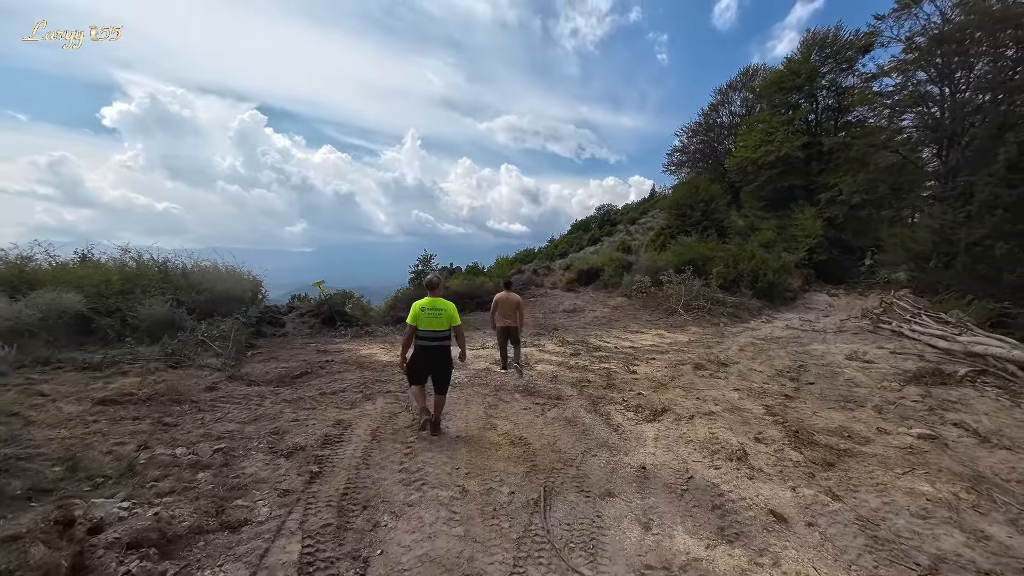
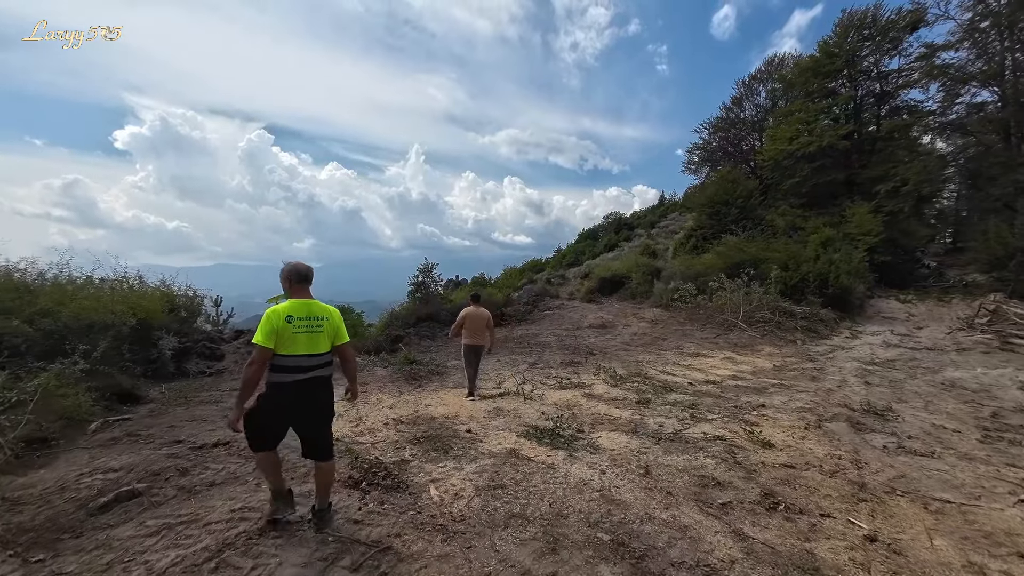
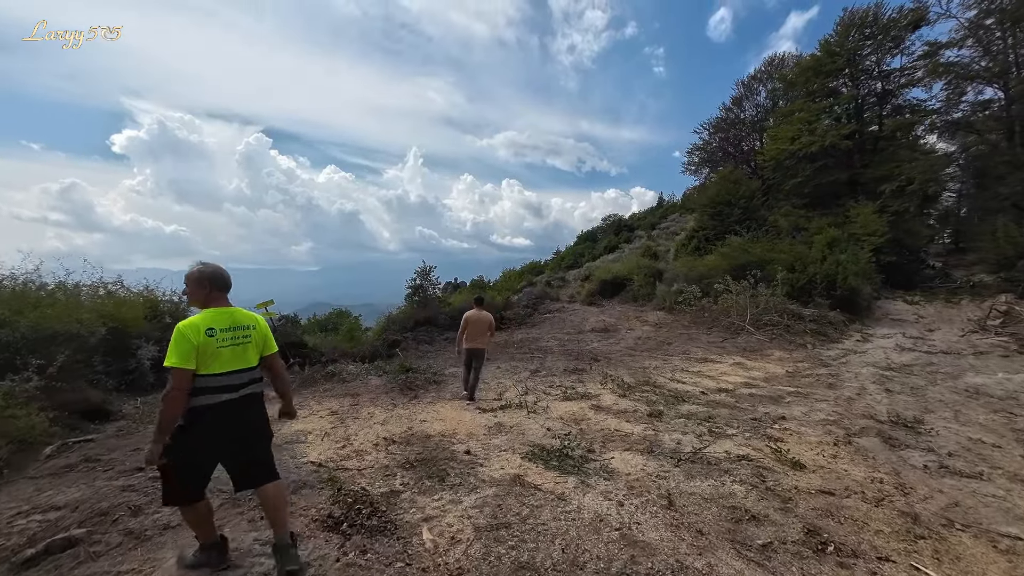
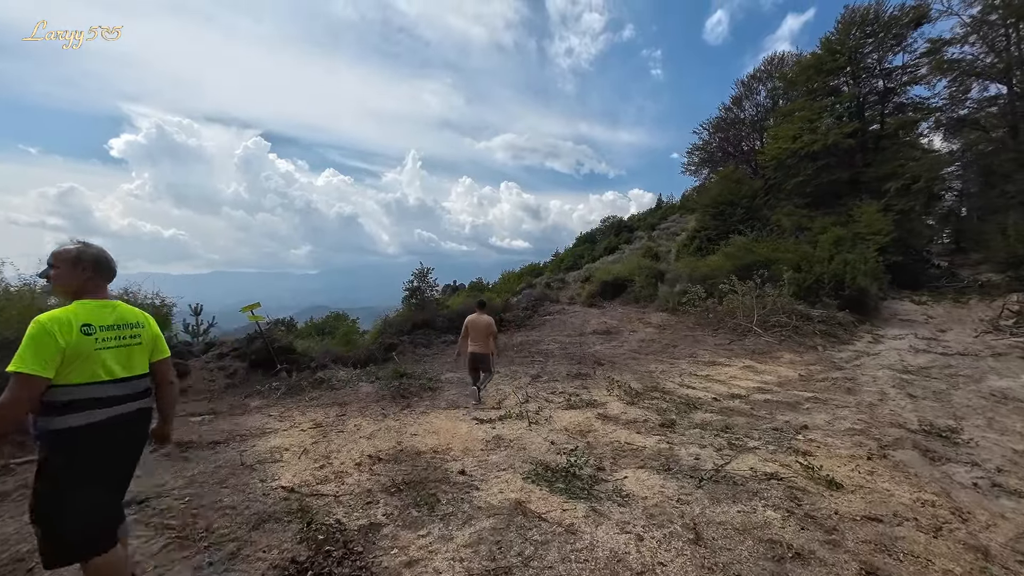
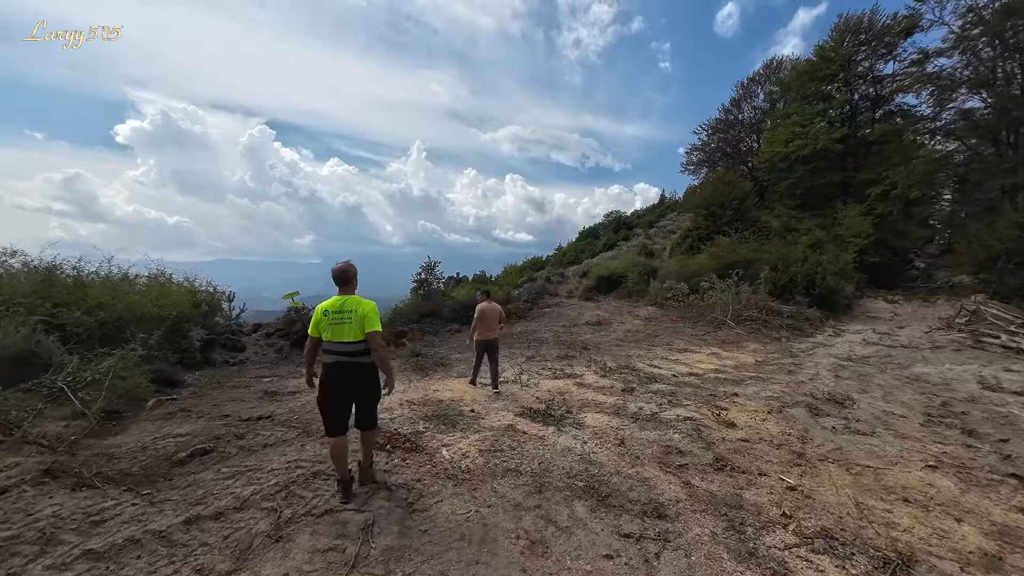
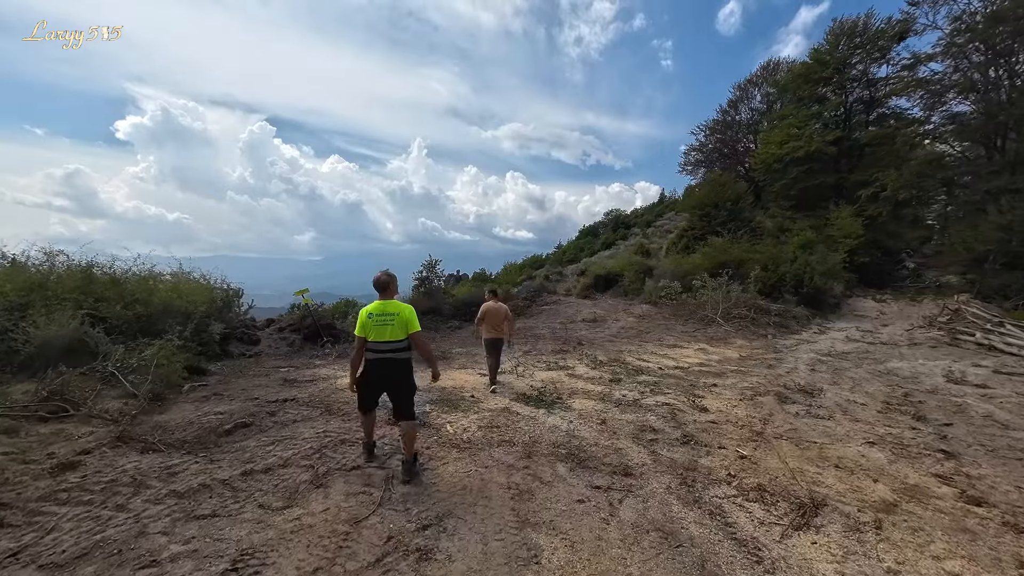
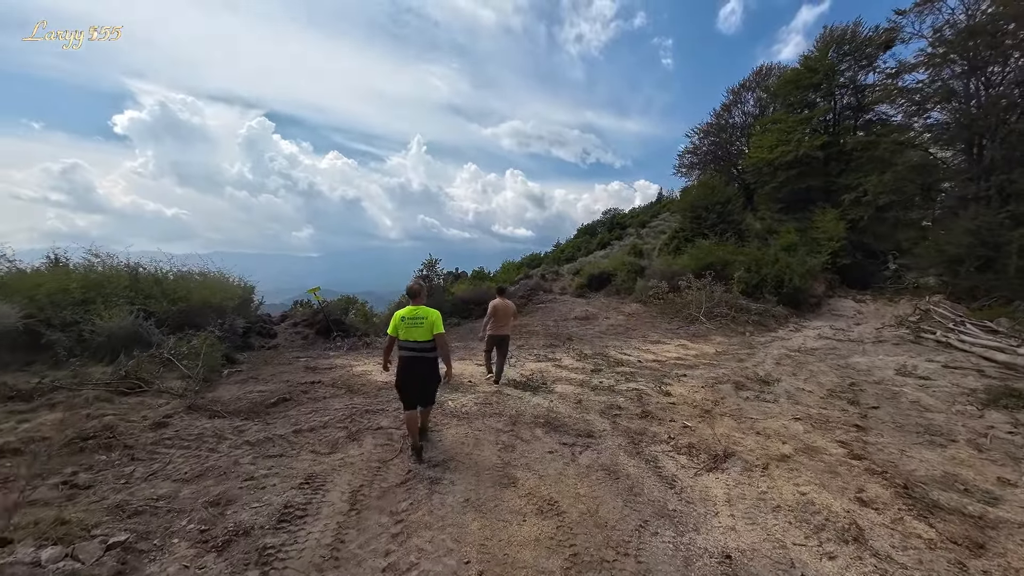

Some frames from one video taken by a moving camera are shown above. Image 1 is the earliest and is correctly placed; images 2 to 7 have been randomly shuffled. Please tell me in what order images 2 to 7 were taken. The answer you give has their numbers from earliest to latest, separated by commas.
7, 6, 5, 2, 3, 4
